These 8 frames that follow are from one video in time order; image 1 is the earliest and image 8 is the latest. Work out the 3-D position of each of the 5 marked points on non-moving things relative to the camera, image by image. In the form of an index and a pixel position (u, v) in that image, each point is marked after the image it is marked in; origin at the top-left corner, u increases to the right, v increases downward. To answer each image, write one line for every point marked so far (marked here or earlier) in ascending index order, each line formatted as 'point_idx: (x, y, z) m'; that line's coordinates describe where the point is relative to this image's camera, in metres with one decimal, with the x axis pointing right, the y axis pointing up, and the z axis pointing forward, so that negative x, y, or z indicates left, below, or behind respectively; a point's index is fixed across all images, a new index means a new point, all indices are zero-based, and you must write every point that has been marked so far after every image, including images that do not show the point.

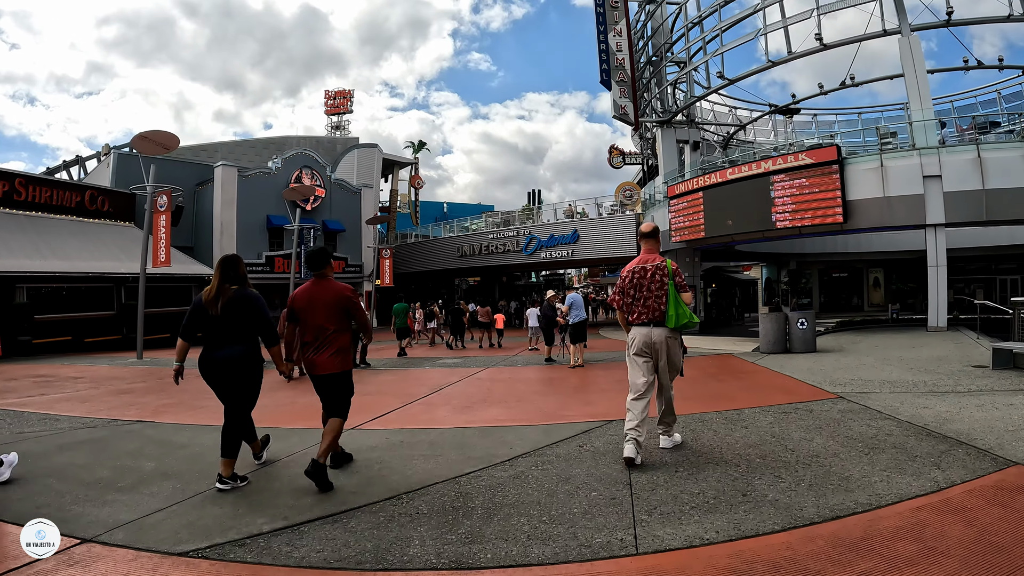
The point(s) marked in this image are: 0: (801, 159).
0: (+9.3, +4.2, +17.6) m
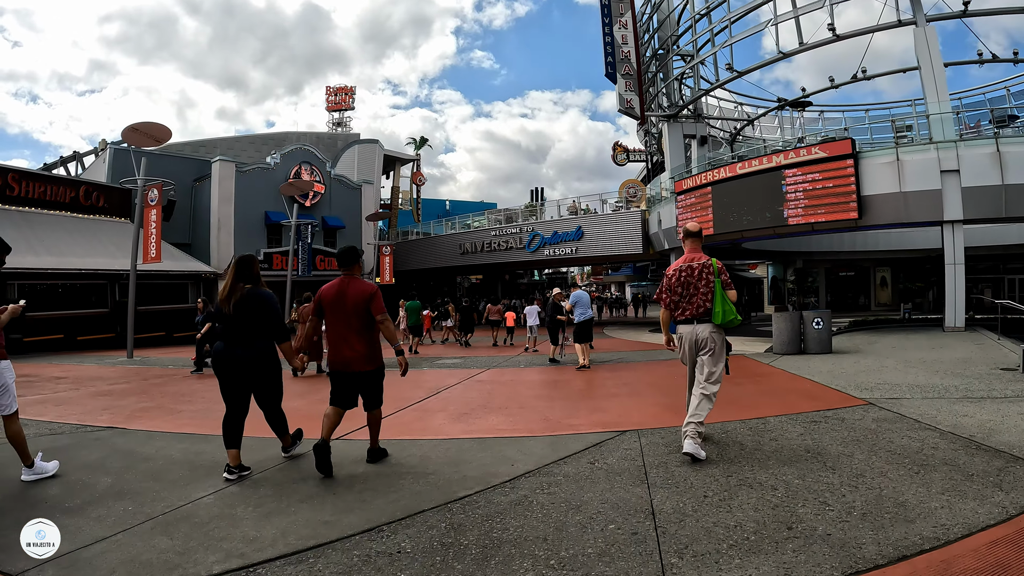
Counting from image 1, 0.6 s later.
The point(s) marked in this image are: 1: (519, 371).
0: (+9.4, +4.3, +17.0) m
1: (+0.2, -1.4, +9.4) m
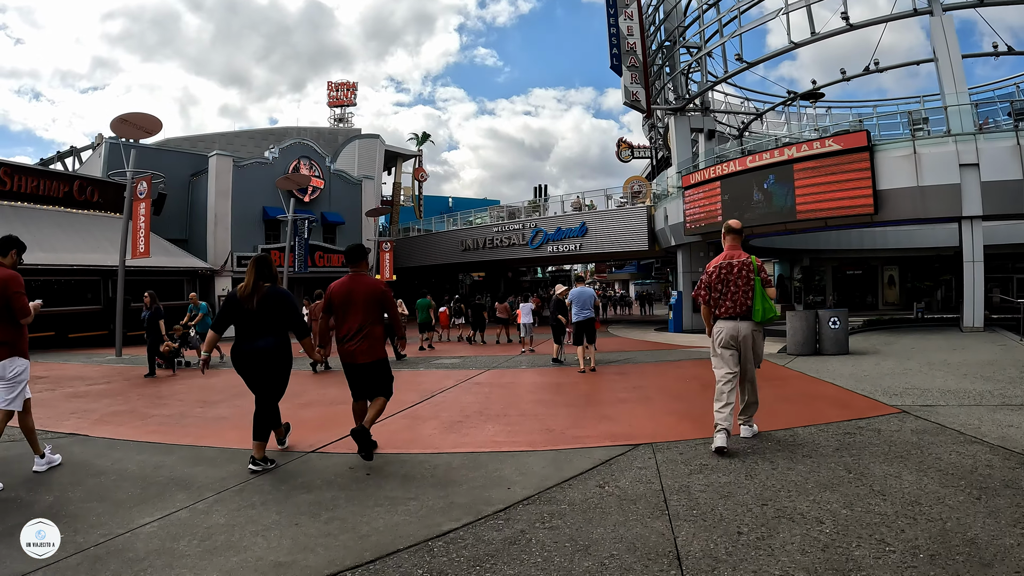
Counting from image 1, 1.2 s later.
0: (+9.5, +4.3, +16.4) m
1: (+0.2, -1.4, +8.9) m
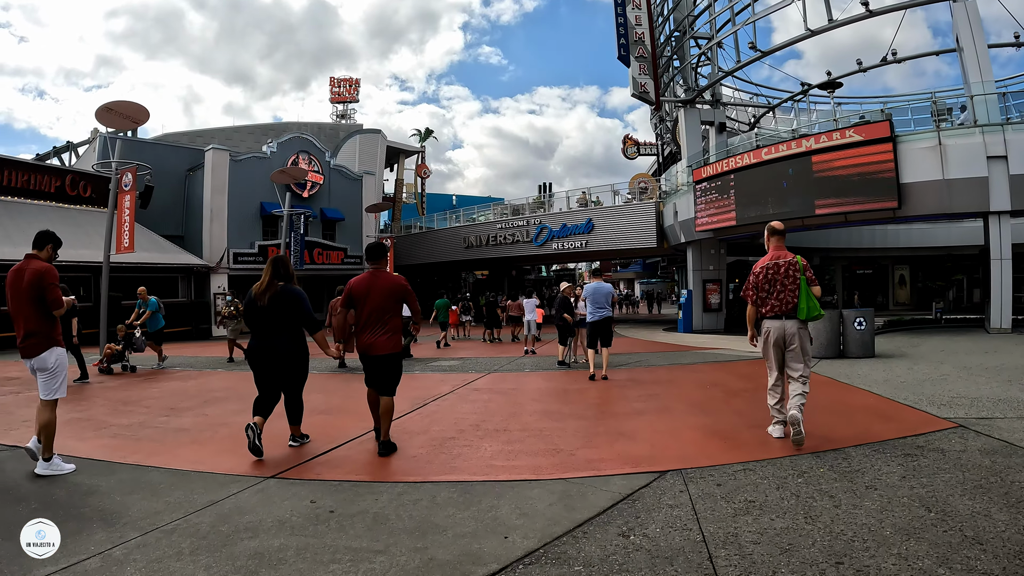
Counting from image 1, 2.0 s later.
0: (+9.6, +4.4, +15.5) m
1: (+0.2, -1.3, +8.1) m
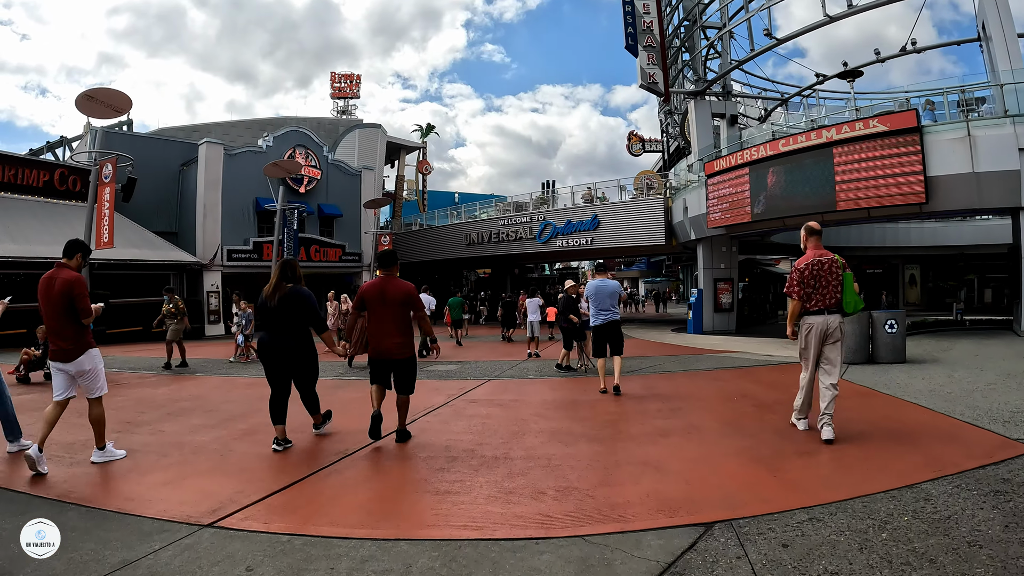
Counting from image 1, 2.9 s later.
0: (+9.7, +4.4, +14.7) m
1: (+0.2, -1.3, +7.3) m
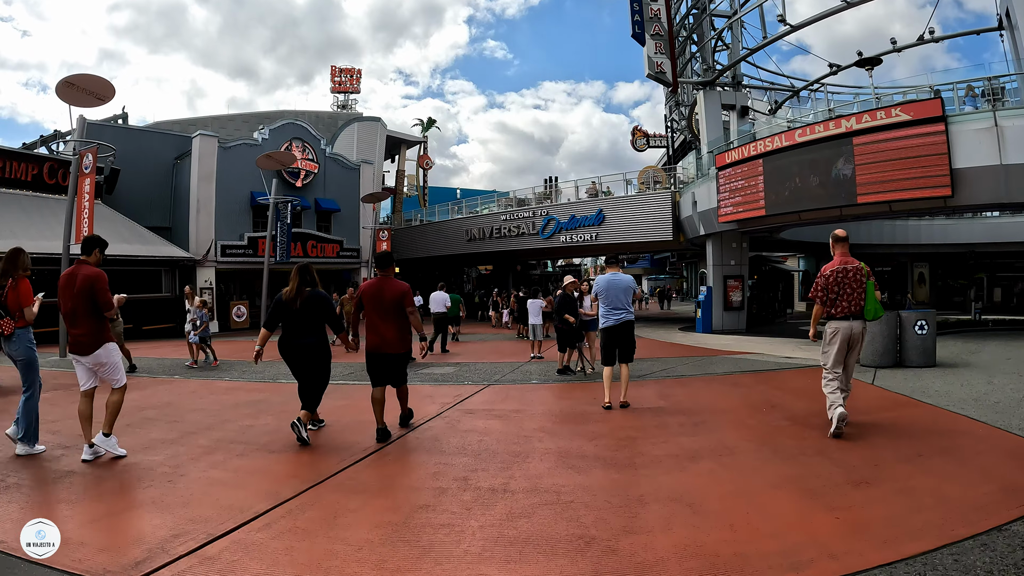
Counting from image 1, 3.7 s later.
0: (+9.7, +4.4, +13.9) m
1: (+0.3, -1.3, +6.6) m
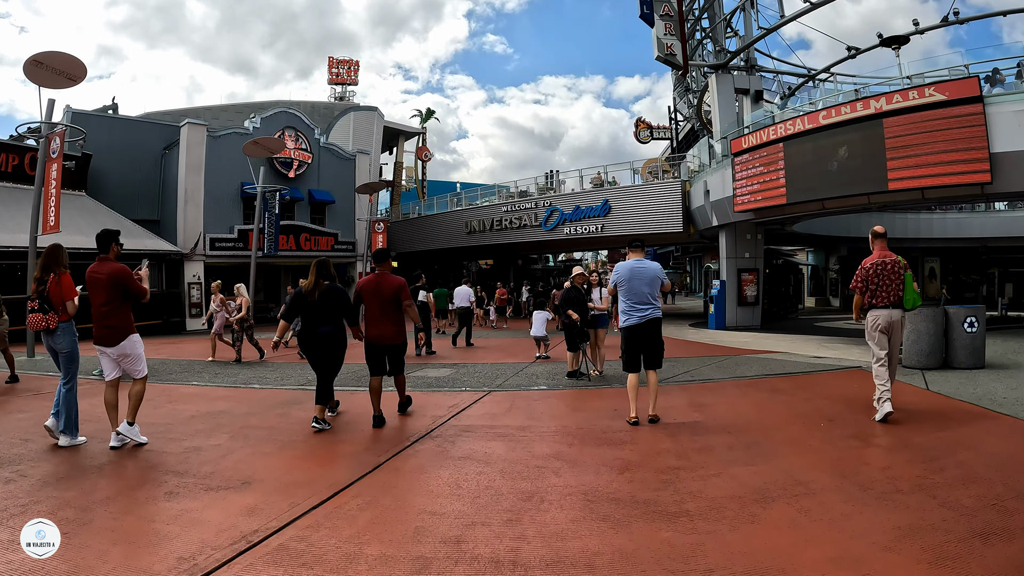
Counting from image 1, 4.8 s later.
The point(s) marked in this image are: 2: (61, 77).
0: (+9.8, +4.6, +12.9) m
1: (+0.3, -1.2, +5.6) m
2: (-10.7, +5.0, +12.8) m
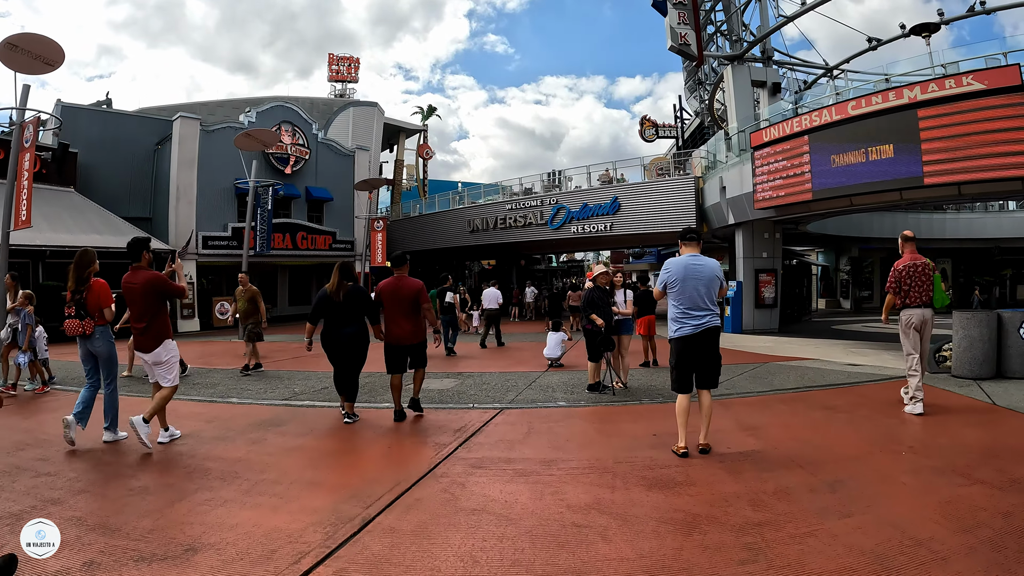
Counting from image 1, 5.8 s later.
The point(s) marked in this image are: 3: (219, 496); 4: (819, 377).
0: (+10.0, +4.5, +12.1) m
1: (+0.5, -1.2, +4.8) m
2: (-10.5, +5.1, +12.0) m
3: (-1.7, -1.2, +3.2) m
4: (+4.3, -1.3, +7.7) m
